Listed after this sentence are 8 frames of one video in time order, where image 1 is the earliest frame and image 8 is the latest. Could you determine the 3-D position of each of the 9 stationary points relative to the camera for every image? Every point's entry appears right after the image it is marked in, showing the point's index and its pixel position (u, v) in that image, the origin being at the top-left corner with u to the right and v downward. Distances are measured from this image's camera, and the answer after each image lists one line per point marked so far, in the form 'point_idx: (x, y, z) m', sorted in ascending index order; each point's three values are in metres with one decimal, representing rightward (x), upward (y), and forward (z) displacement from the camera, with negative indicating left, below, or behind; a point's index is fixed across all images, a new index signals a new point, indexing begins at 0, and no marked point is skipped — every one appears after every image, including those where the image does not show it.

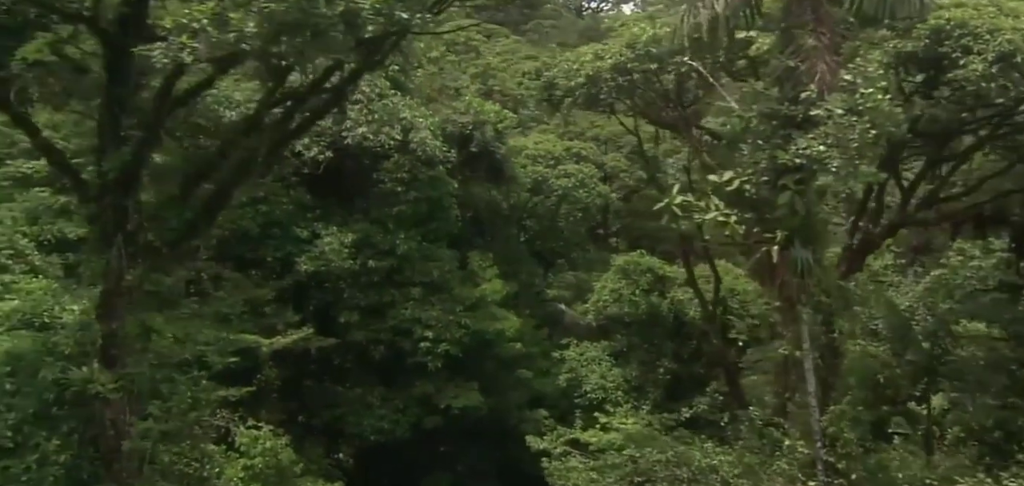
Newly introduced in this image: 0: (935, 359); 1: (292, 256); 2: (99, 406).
0: (+3.8, -1.1, +11.1) m
1: (-2.9, -0.2, +14.8) m
2: (-2.6, -1.0, +7.6) m
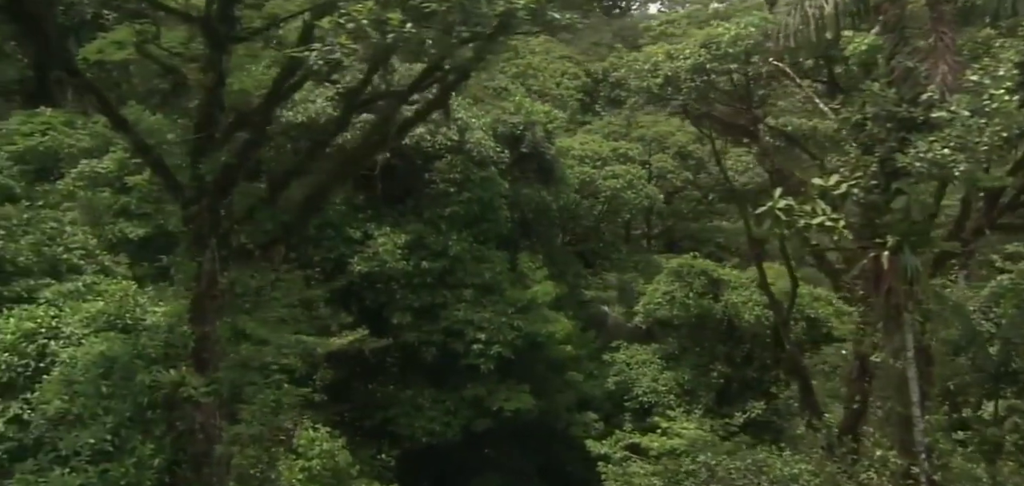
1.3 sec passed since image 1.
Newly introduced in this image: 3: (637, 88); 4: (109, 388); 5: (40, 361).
0: (+4.5, -1.1, +10.8) m
1: (-2.1, -0.2, +14.8) m
2: (-2.0, -1.1, +7.5) m
3: (+1.2, +1.6, +12.3) m
4: (-2.5, -0.9, +7.6) m
5: (-3.1, -0.8, +8.0) m
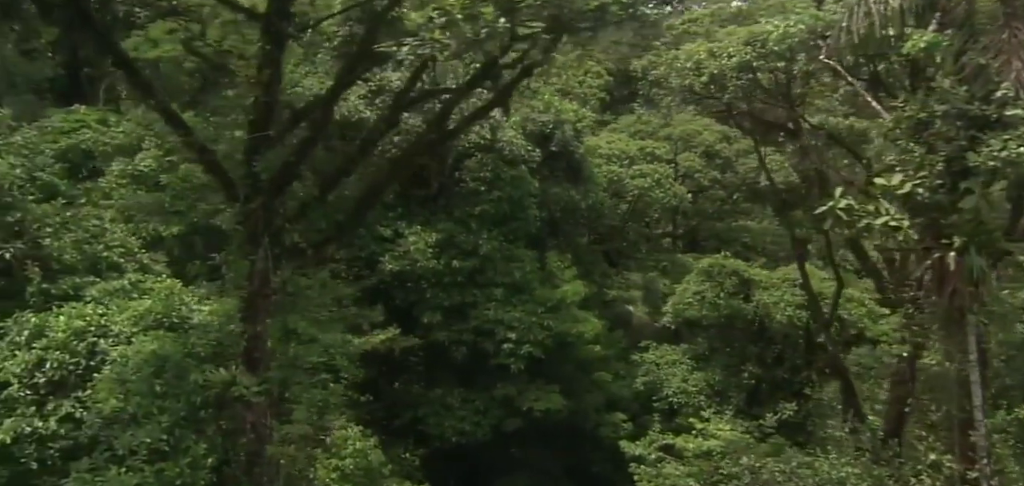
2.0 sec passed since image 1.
0: (+4.9, -1.1, +10.7) m
1: (-1.6, -0.1, +14.7) m
2: (-1.7, -1.0, +7.5) m
3: (+1.7, +1.6, +12.1) m
4: (-2.2, -0.9, +7.6) m
5: (-2.8, -0.8, +8.0) m
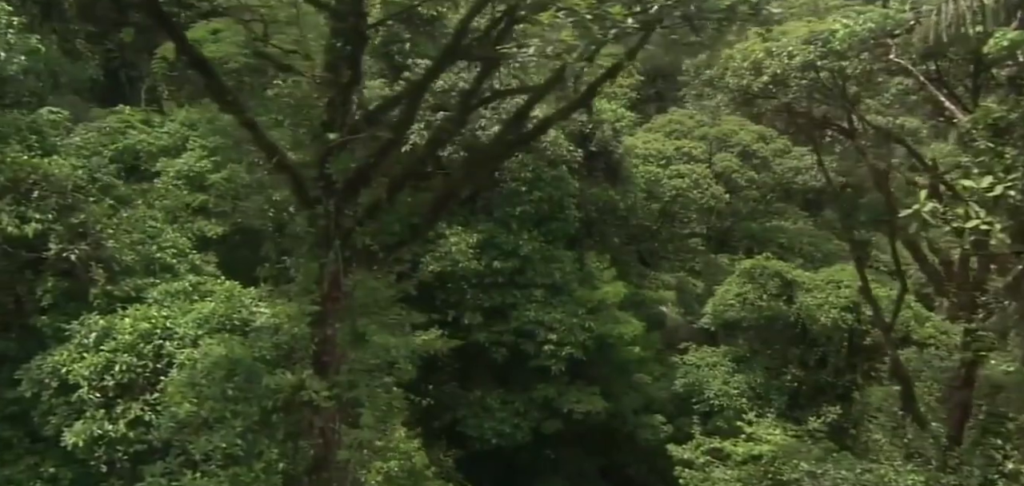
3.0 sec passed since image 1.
0: (+5.4, -1.2, +10.5) m
1: (-1.0, -0.2, +14.6) m
2: (-1.3, -1.1, +7.4) m
3: (+2.2, +1.6, +12.0) m
4: (-1.8, -0.9, +7.5) m
5: (-2.3, -0.8, +7.9) m
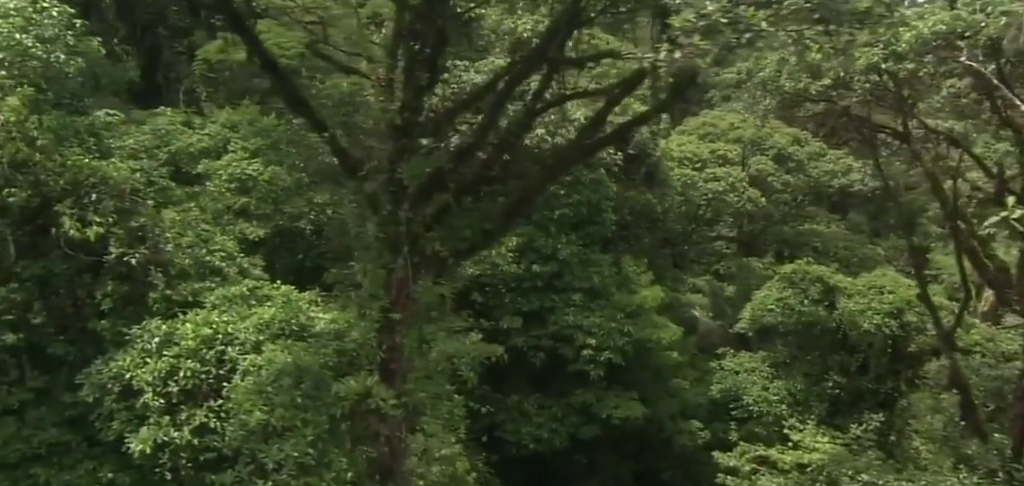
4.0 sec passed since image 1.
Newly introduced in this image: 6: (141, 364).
0: (+5.9, -1.2, +10.2) m
1: (-0.5, -0.2, +14.5) m
2: (-0.8, -1.1, +7.3) m
3: (+2.7, +1.5, +11.8) m
4: (-1.3, -1.0, +7.4) m
5: (-1.9, -0.8, +7.8) m
6: (-2.4, -0.8, +7.8) m
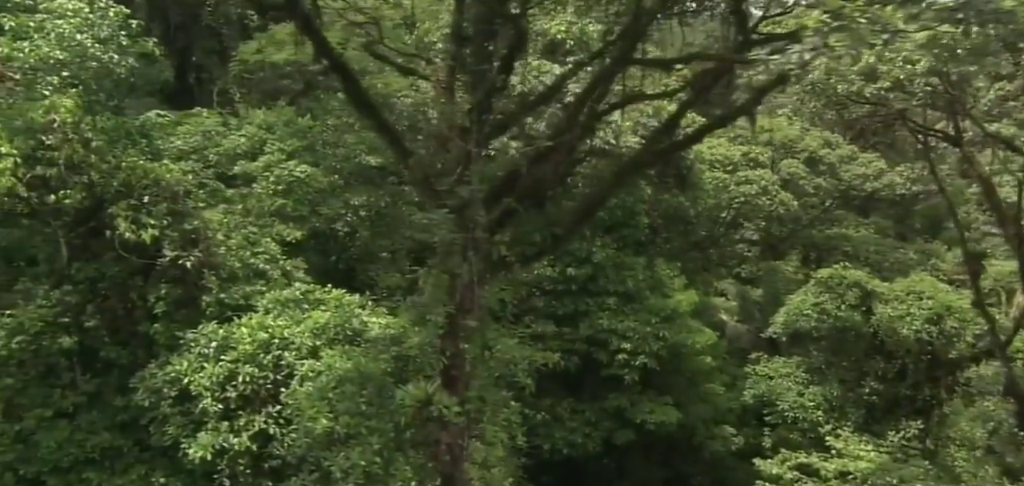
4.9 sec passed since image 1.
0: (+6.3, -1.3, +10.0) m
1: (0.0, -0.3, +14.4) m
2: (-0.5, -1.1, +7.1) m
3: (+3.2, +1.5, +11.6) m
4: (-0.9, -1.0, +7.3) m
5: (-1.5, -0.8, +7.7) m
6: (-2.0, -0.8, +7.7) m
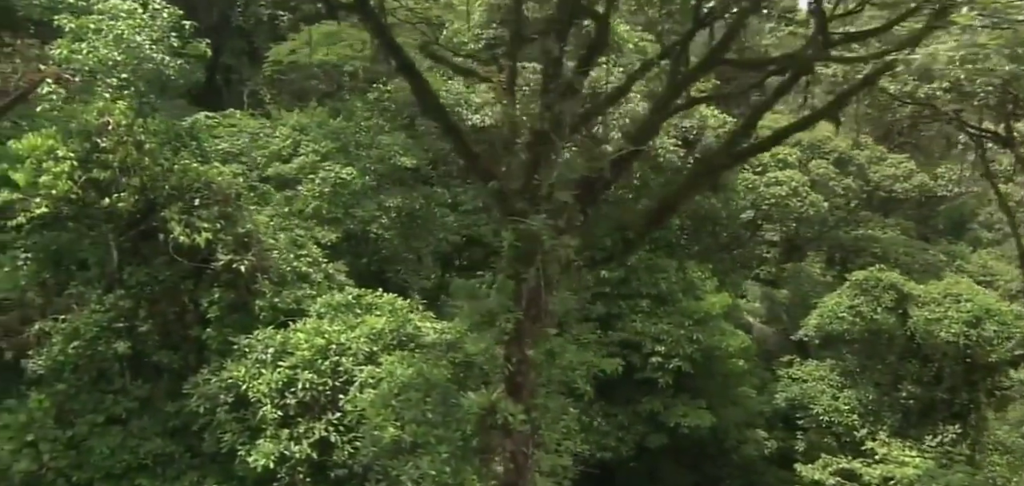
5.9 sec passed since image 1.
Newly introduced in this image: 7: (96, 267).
0: (+6.7, -1.3, +9.7) m
1: (+0.5, -0.3, +14.2) m
2: (-0.1, -1.1, +7.0) m
3: (+3.7, +1.4, +11.4) m
4: (-0.6, -1.0, +7.2) m
5: (-1.1, -0.9, +7.6) m
6: (-1.6, -0.8, +7.6) m
7: (-3.0, -0.2, +8.6) m
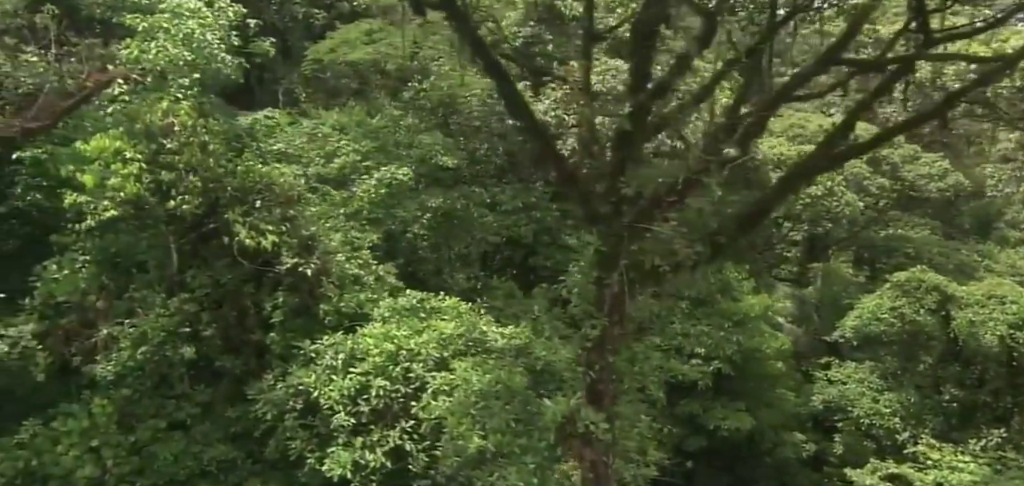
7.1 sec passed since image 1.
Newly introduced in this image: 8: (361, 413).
0: (+7.2, -1.3, +9.4) m
1: (+1.1, -0.3, +14.0) m
2: (+0.4, -1.2, +6.8) m
3: (+4.2, +1.4, +11.2) m
4: (-0.1, -1.0, +7.0) m
5: (-0.6, -0.9, +7.4) m
6: (-1.2, -0.9, +7.4) m
7: (-2.5, -0.2, +8.5) m
8: (-0.9, -1.0, +7.3) m
